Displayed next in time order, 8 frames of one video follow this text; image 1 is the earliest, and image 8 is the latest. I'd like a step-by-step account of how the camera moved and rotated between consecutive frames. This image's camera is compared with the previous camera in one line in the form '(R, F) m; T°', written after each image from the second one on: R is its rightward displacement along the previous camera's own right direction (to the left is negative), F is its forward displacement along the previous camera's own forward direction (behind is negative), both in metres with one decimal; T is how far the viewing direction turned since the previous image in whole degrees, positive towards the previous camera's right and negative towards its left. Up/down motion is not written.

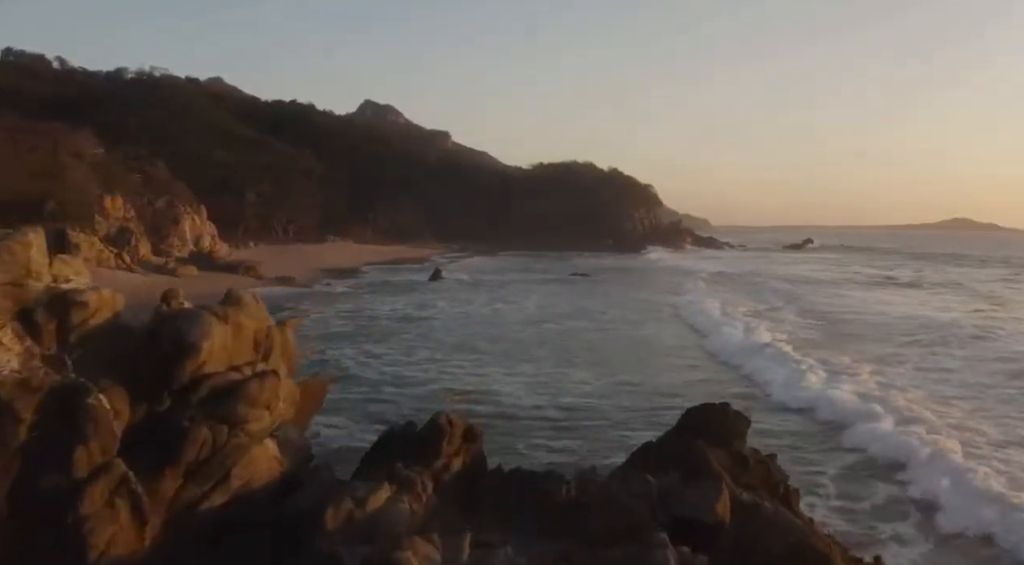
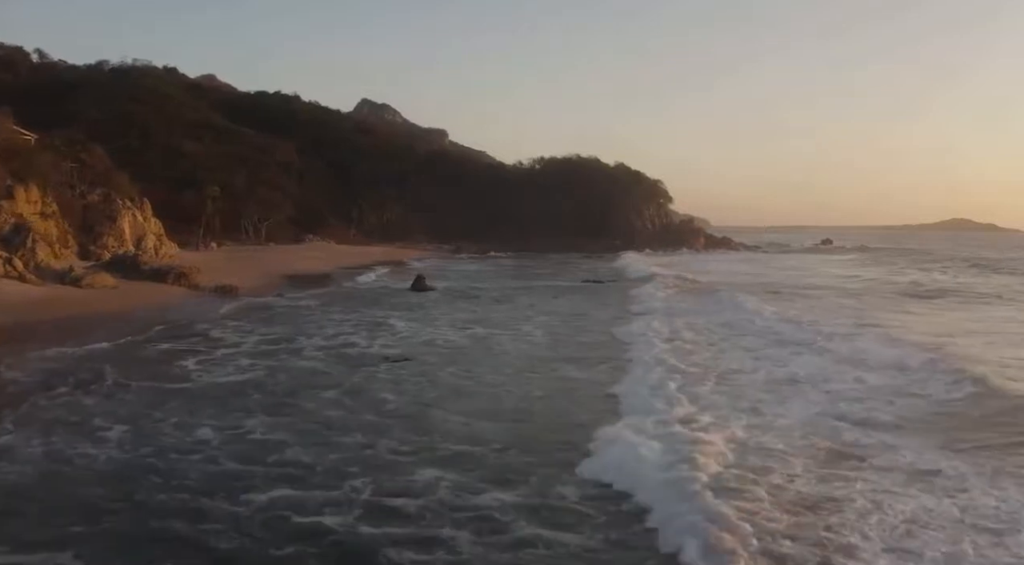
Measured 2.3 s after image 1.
(0.0, +6.8) m; 0°
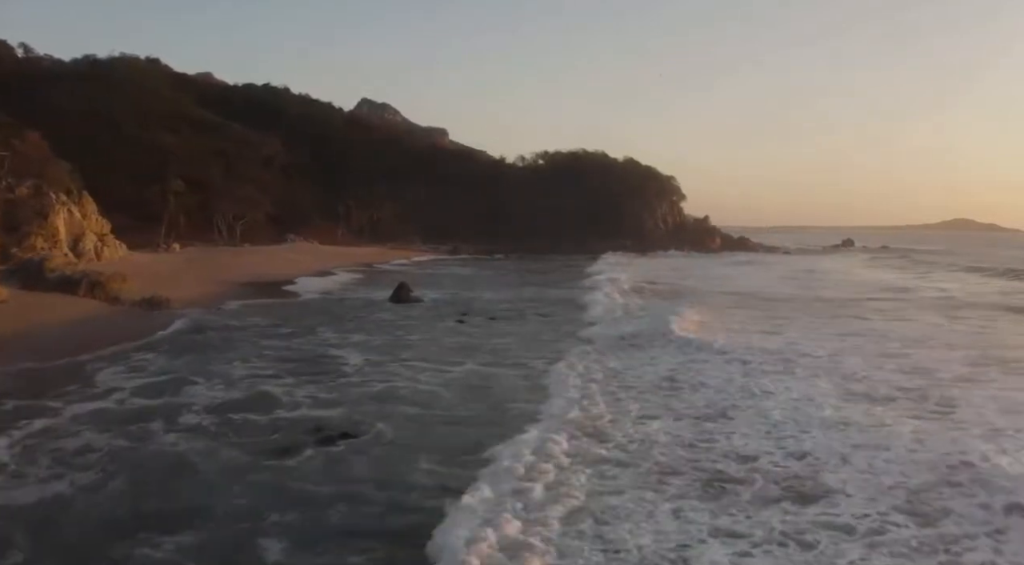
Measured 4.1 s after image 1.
(-0.1, +5.5) m; 0°
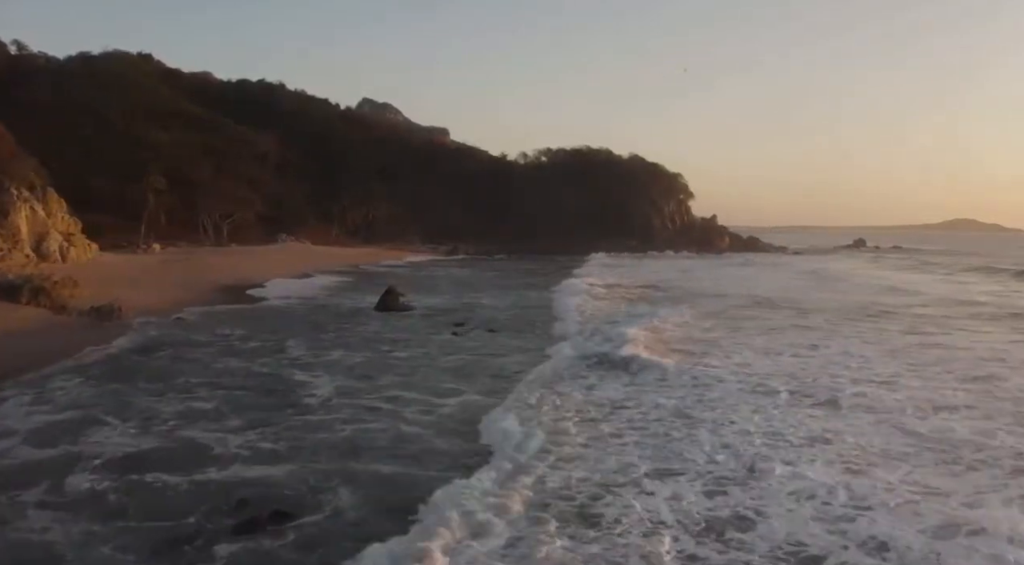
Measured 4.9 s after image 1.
(-0.1, +2.6) m; 0°
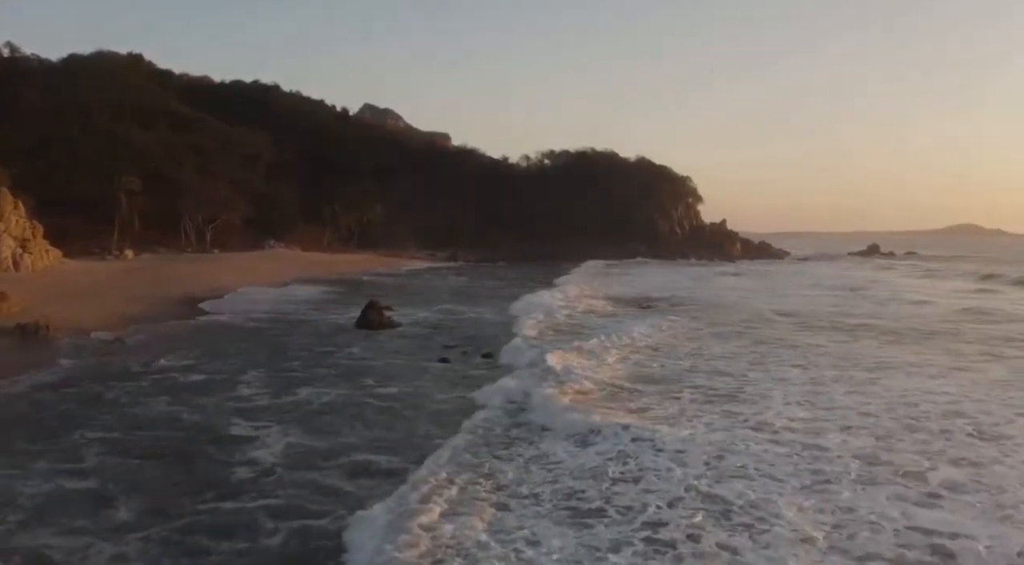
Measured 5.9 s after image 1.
(-0.1, +2.9) m; 0°
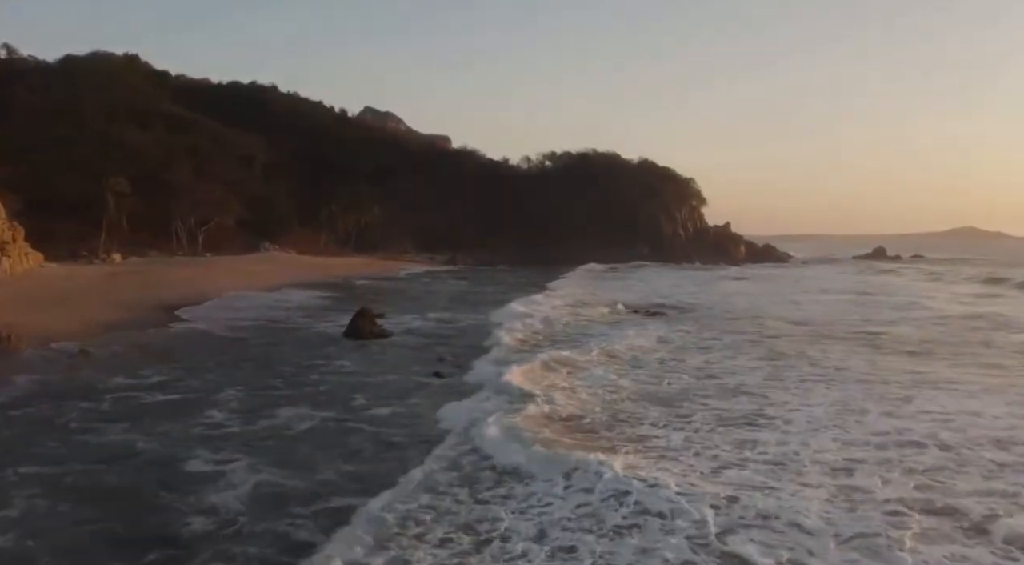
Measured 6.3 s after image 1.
(-0.1, +1.2) m; 0°
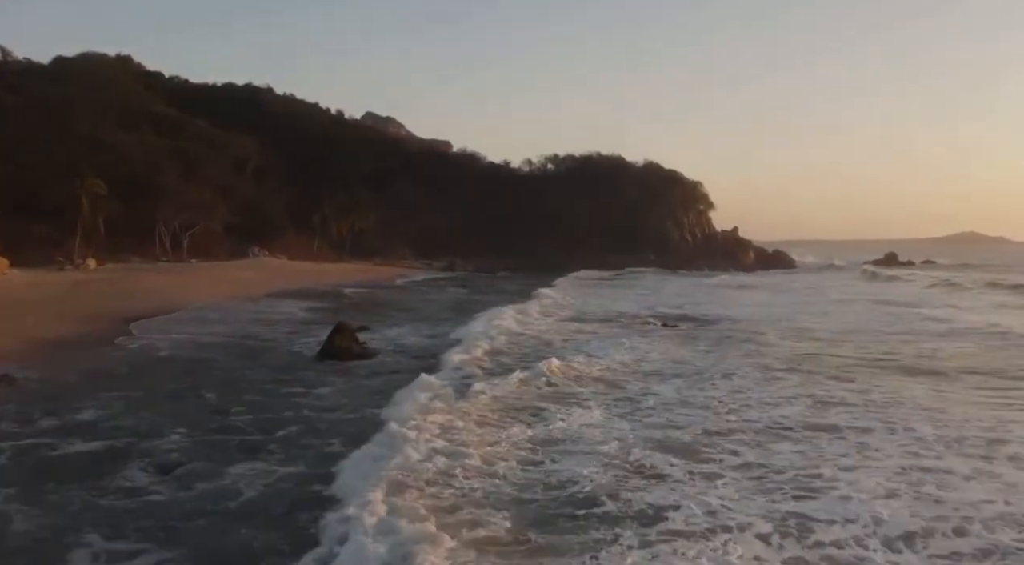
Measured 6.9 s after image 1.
(-0.1, +2.2) m; 0°
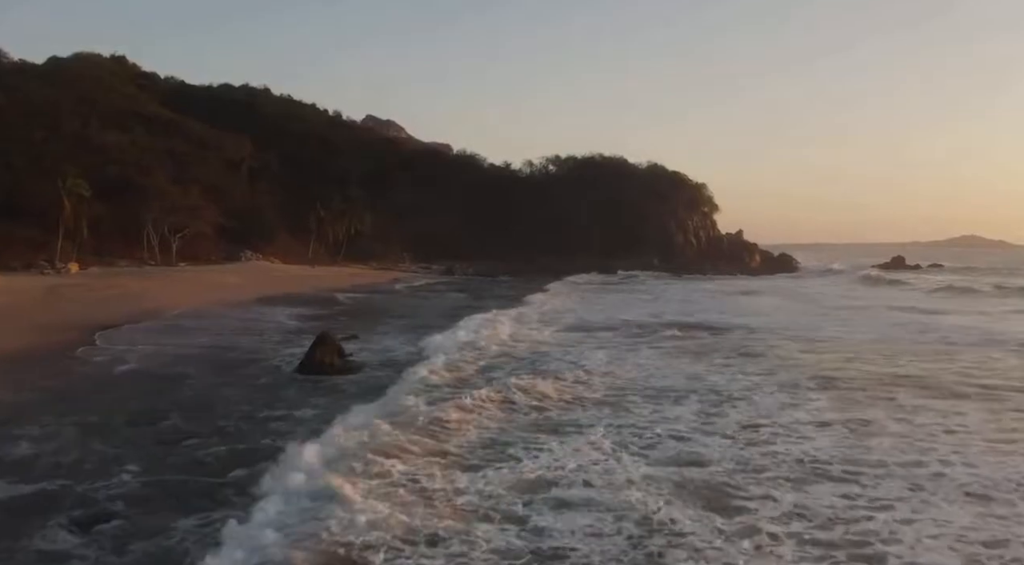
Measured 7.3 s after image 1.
(0.0, +1.3) m; 0°
